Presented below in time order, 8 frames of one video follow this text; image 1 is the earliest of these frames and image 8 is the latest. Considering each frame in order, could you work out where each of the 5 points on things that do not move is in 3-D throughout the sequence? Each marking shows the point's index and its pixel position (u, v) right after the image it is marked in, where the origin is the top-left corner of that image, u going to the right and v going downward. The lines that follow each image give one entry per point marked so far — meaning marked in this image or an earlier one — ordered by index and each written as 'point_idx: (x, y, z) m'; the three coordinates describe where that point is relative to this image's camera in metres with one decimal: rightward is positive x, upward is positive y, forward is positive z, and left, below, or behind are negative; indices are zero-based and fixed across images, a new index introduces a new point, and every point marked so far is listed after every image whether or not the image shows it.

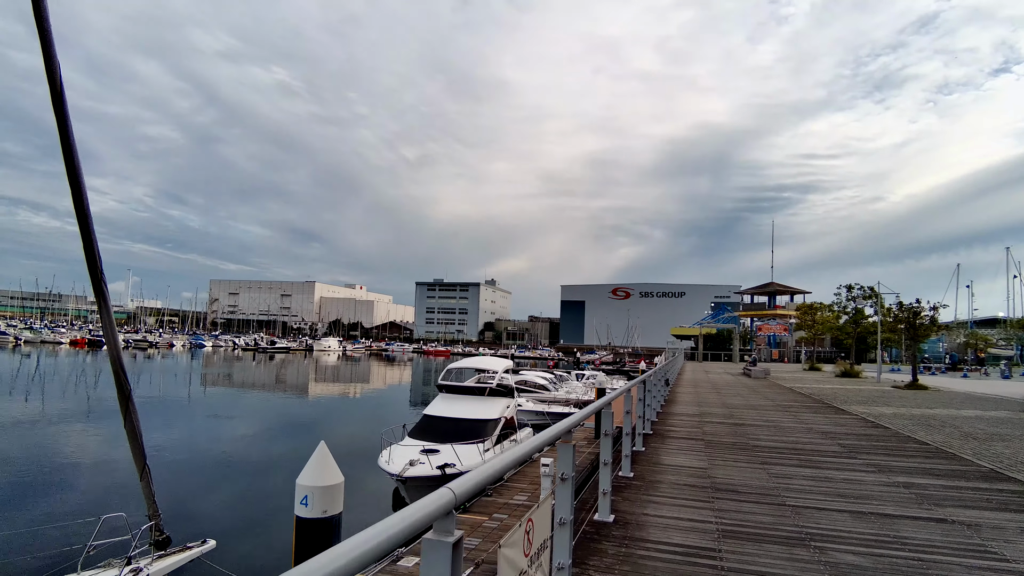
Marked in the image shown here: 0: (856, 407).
0: (+7.1, -2.5, +11.6) m
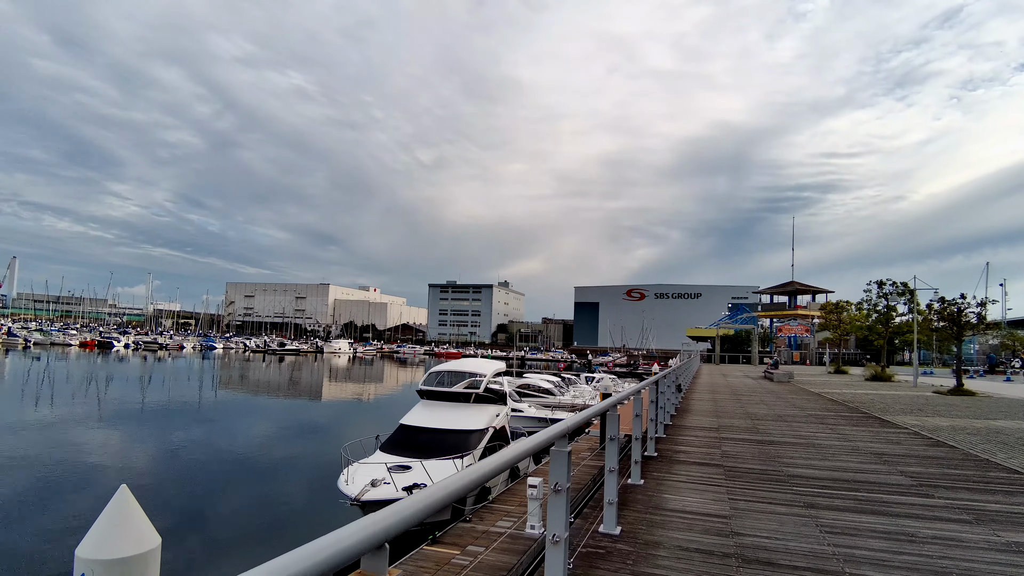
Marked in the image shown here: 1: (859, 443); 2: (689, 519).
0: (+6.8, -2.3, +9.9) m
1: (+4.4, -1.9, +7.0) m
2: (+1.2, -1.5, +3.7) m
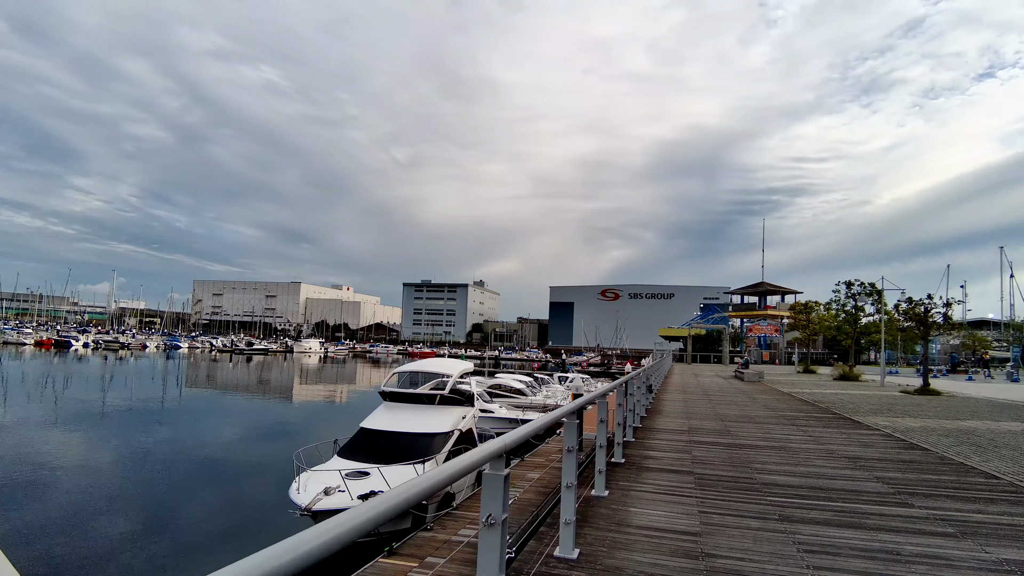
0: (+6.2, -2.3, +9.7) m
1: (+3.9, -1.9, +6.8) m
2: (+0.9, -1.5, +3.3) m
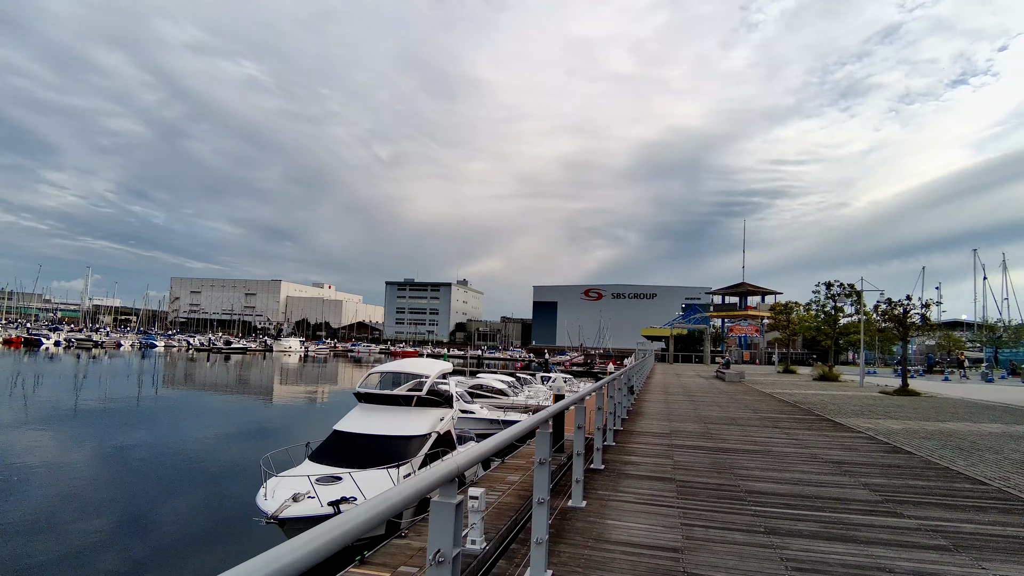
0: (+5.8, -2.3, +9.7) m
1: (+3.6, -1.9, +6.6) m
2: (+0.7, -1.5, +3.1) m
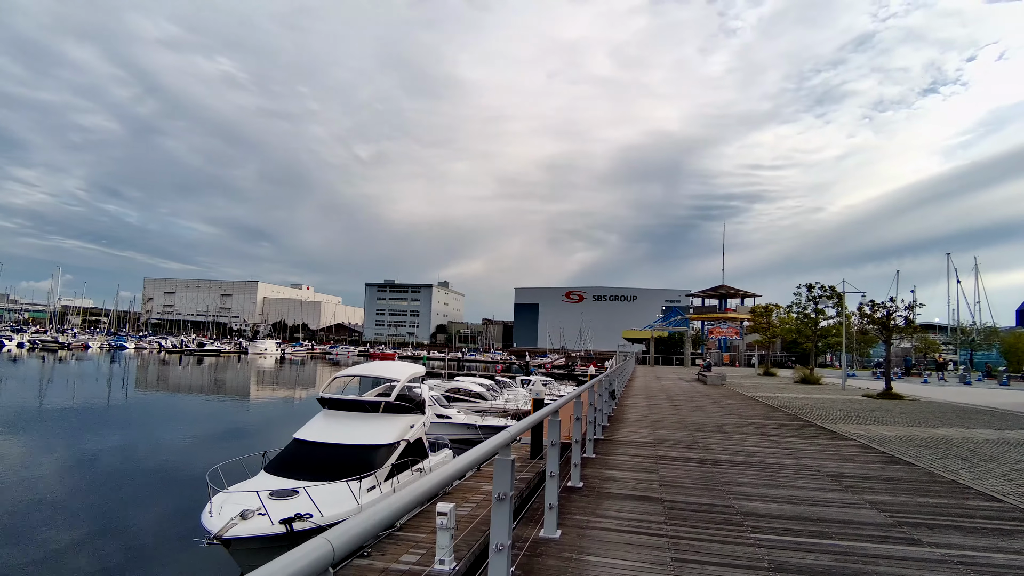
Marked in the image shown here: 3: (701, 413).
0: (+5.4, -2.3, +9.3) m
1: (+3.3, -1.9, +6.1) m
2: (+0.5, -1.4, +2.5) m
3: (+3.5, -2.3, +10.3) m
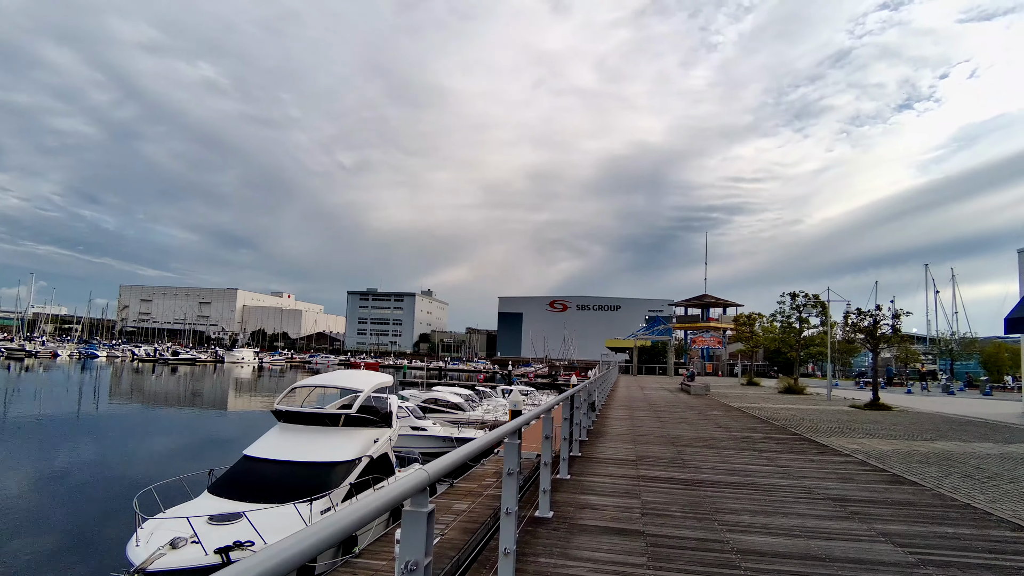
0: (+5.0, -2.4, +8.7) m
1: (+2.9, -1.9, +5.5) m
2: (+0.2, -1.4, +1.8) m
3: (+3.1, -2.4, +9.7) m
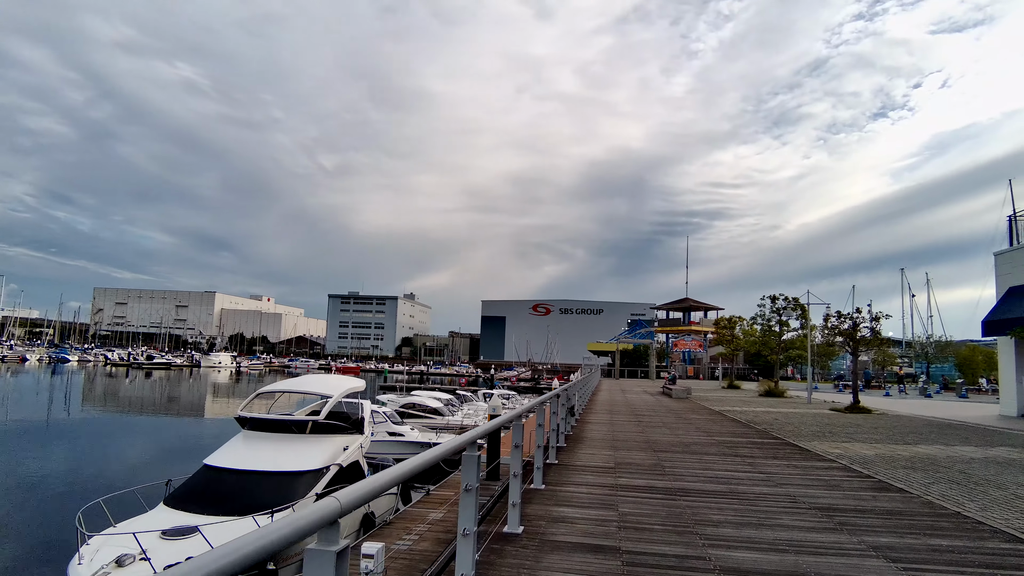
0: (+4.6, -2.4, +8.5) m
1: (+2.7, -1.9, +5.3) m
2: (+0.1, -1.3, +1.5) m
3: (+2.7, -2.4, +9.5) m
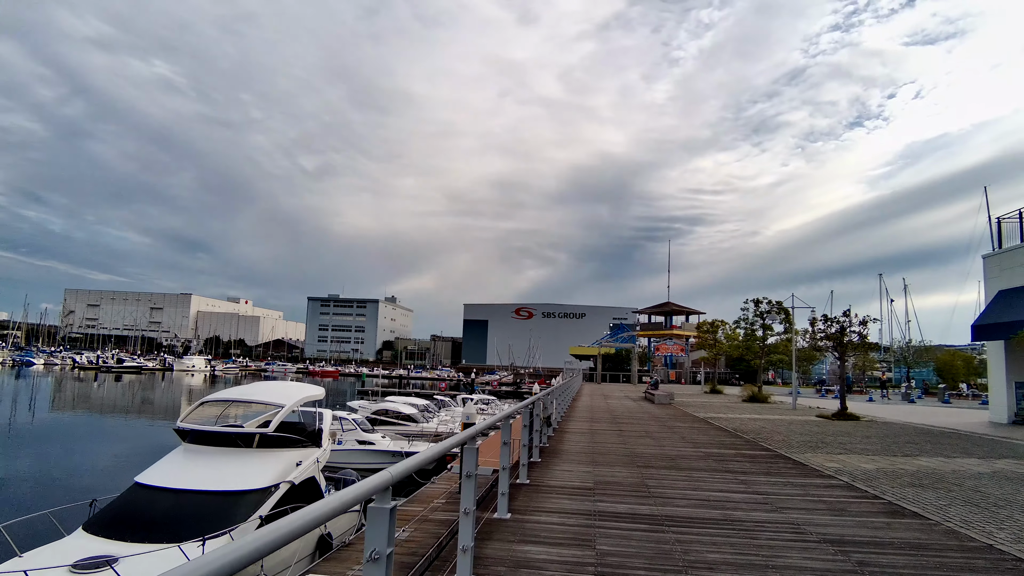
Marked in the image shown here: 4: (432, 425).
0: (+4.2, -2.4, +7.9) m
1: (+2.4, -1.9, +4.6) m
2: (-0.1, -1.3, +0.8) m
3: (+2.2, -2.4, +8.8) m
4: (-2.7, -4.6, +18.6) m
